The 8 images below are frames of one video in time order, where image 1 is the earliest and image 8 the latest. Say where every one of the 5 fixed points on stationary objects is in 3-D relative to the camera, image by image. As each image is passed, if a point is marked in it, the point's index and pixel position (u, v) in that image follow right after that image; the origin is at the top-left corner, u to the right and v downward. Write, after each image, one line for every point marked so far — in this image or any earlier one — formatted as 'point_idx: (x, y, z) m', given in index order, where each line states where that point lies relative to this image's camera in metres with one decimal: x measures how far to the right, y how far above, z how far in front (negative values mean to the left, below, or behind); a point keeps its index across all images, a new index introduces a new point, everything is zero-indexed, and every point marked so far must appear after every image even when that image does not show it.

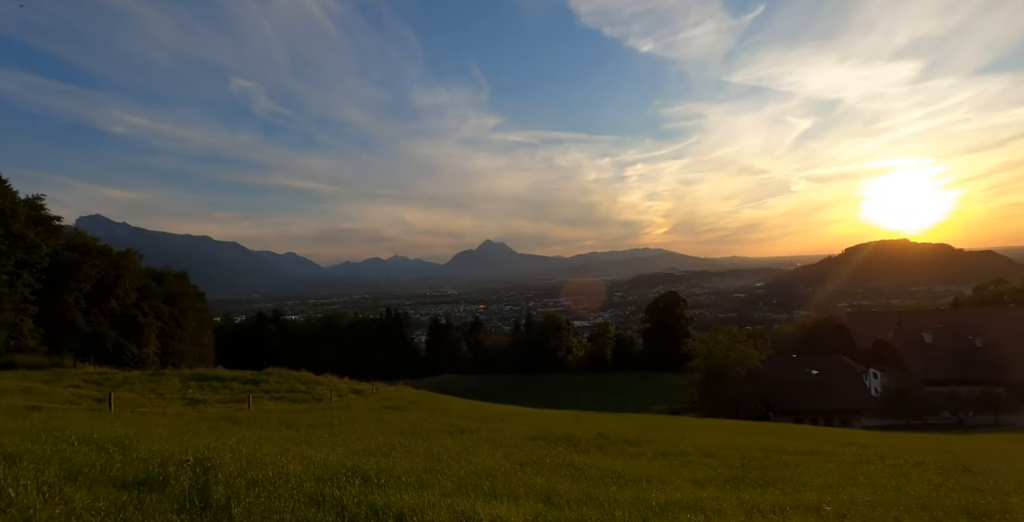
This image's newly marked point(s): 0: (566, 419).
0: (+1.8, -5.5, +19.2) m
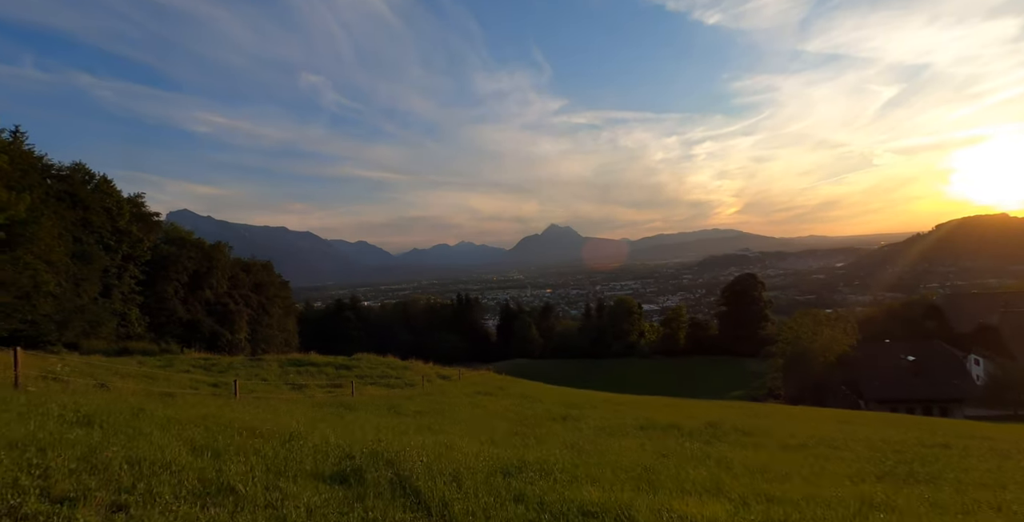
0: (+4.8, -5.0, +18.8) m
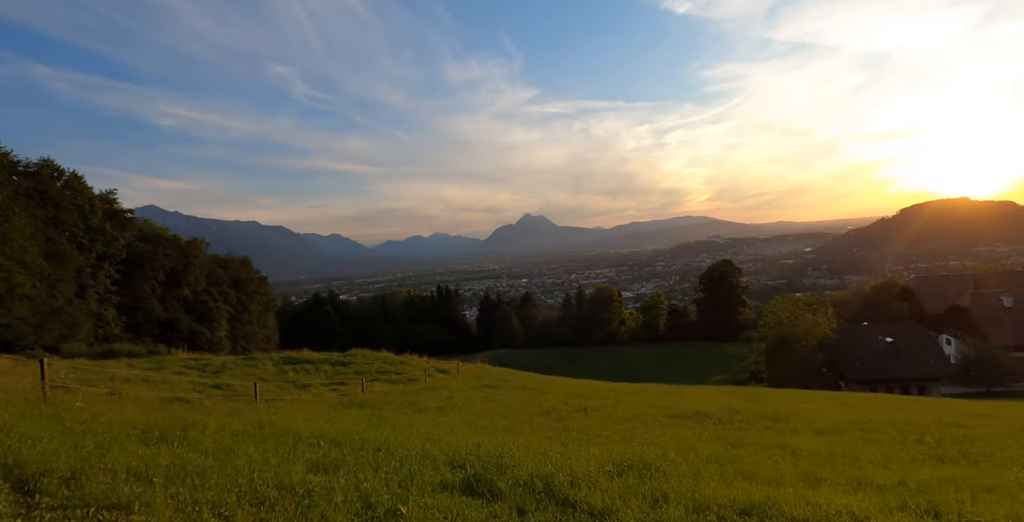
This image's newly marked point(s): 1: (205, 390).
0: (+5.0, -4.6, +18.9) m
1: (-7.5, -3.3, +13.5) m
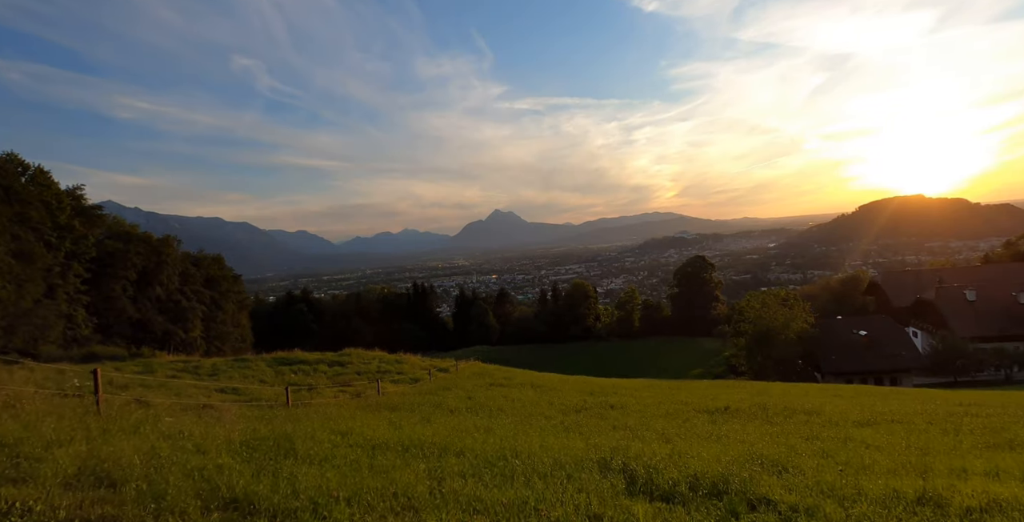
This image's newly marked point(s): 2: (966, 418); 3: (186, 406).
0: (+5.2, -4.5, +19.1) m
1: (-7.0, -3.3, +13.1) m
2: (+8.8, -3.0, +10.5) m
3: (-6.1, -2.8, +10.3) m
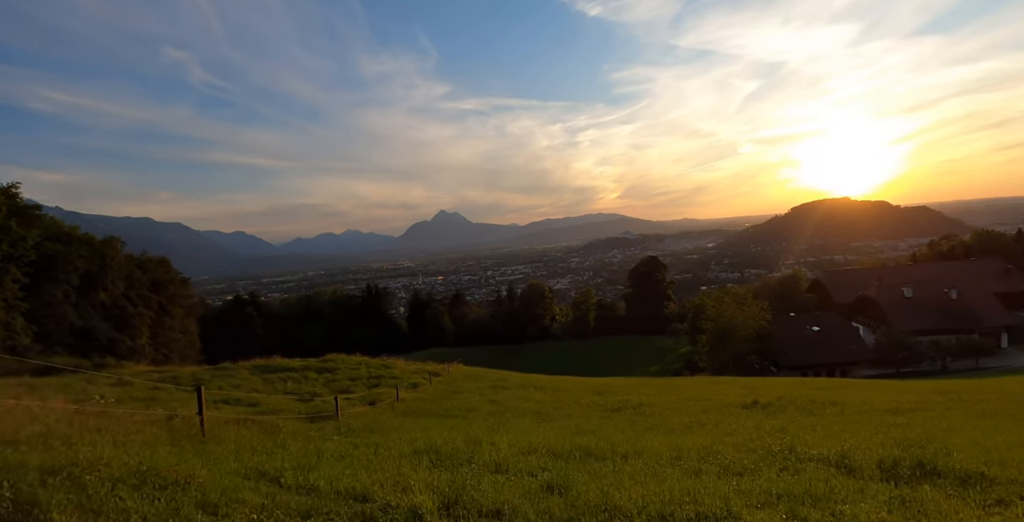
0: (+5.3, -4.5, +19.5) m
1: (-6.4, -3.4, +12.4) m
2: (+9.6, -3.0, +11.3) m
3: (-5.2, -2.8, +9.7) m
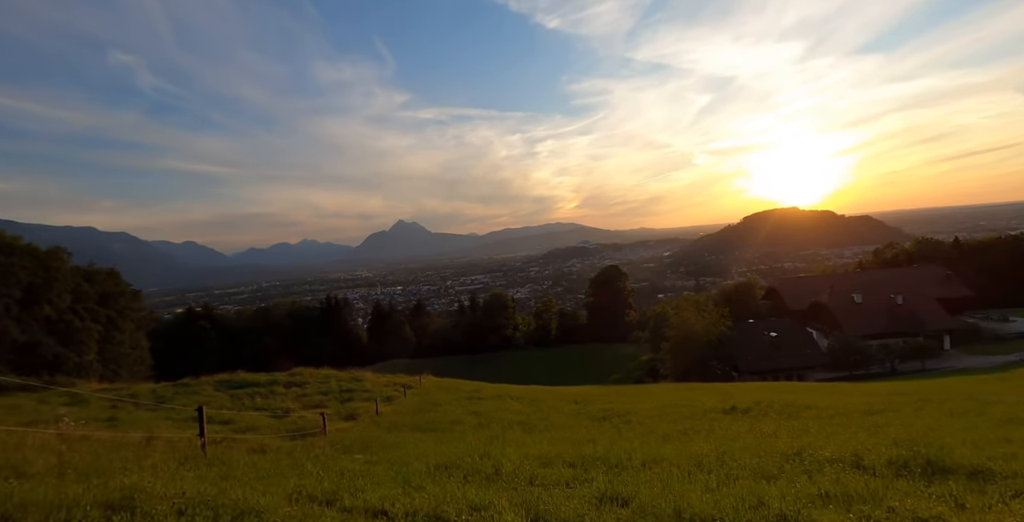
0: (+4.4, -4.8, +19.8) m
1: (-6.7, -3.6, +11.9) m
2: (+9.3, -3.2, +11.9) m
3: (-5.4, -3.1, +9.3) m
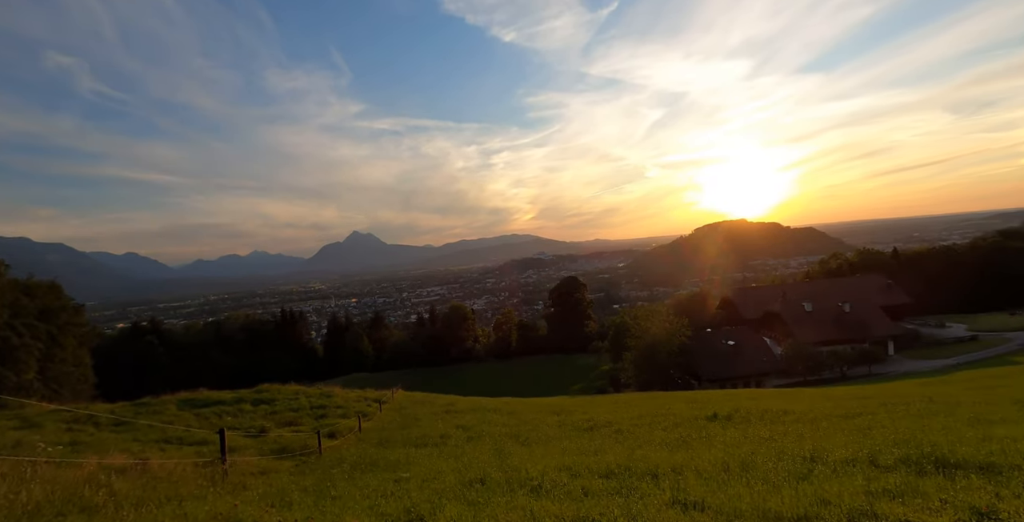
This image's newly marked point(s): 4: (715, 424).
0: (+3.6, -5.3, +20.1) m
1: (-7.0, -3.9, +11.4) m
2: (+9.0, -3.4, +12.6) m
3: (-5.4, -3.3, +8.9) m
4: (+4.0, -3.3, +10.7) m
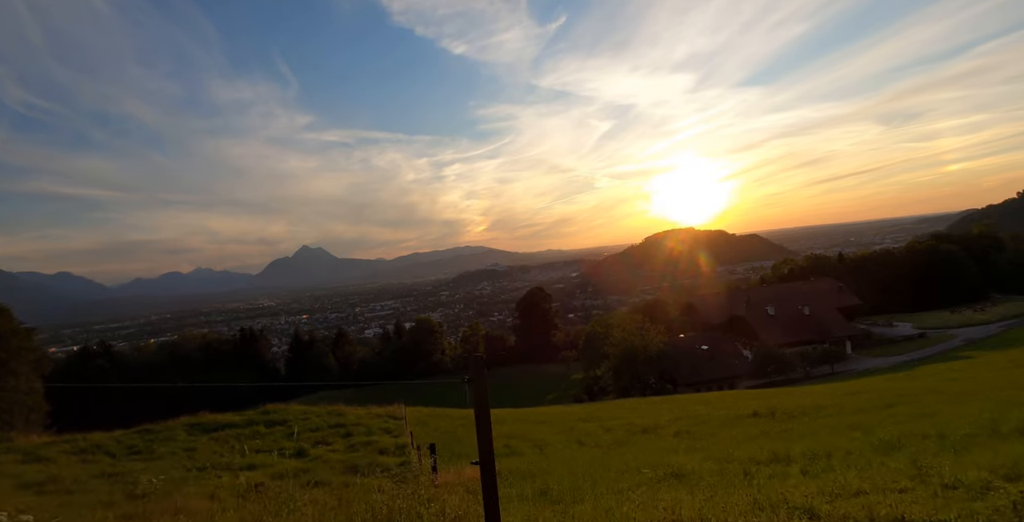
0: (+4.4, -5.7, +20.7) m
1: (-5.5, -4.4, +11.3) m
2: (+10.3, -3.6, +13.7) m
3: (-3.8, -3.7, +9.0) m
4: (+5.5, -3.4, +11.5) m
